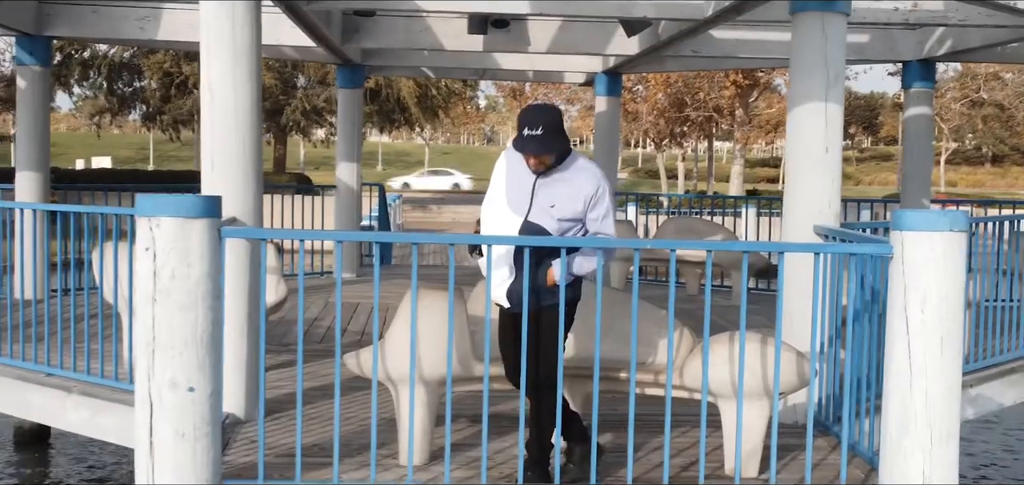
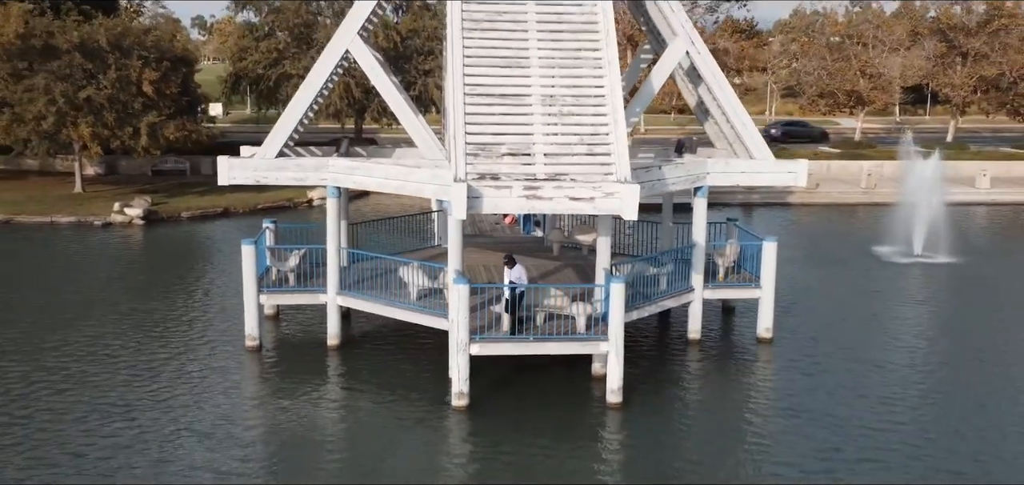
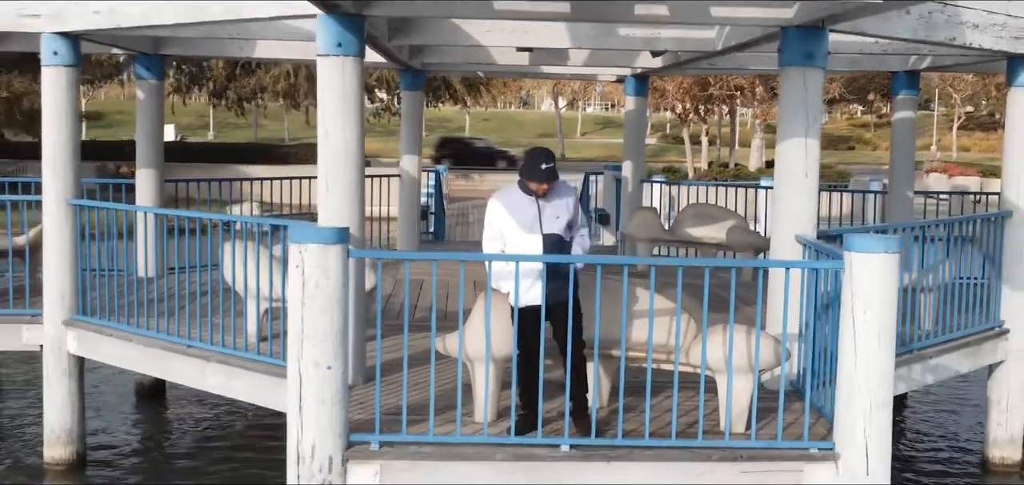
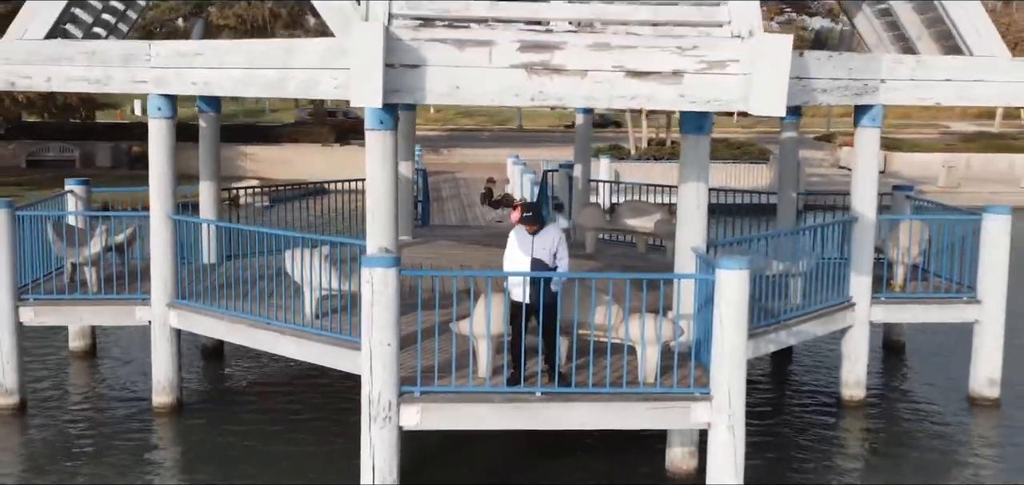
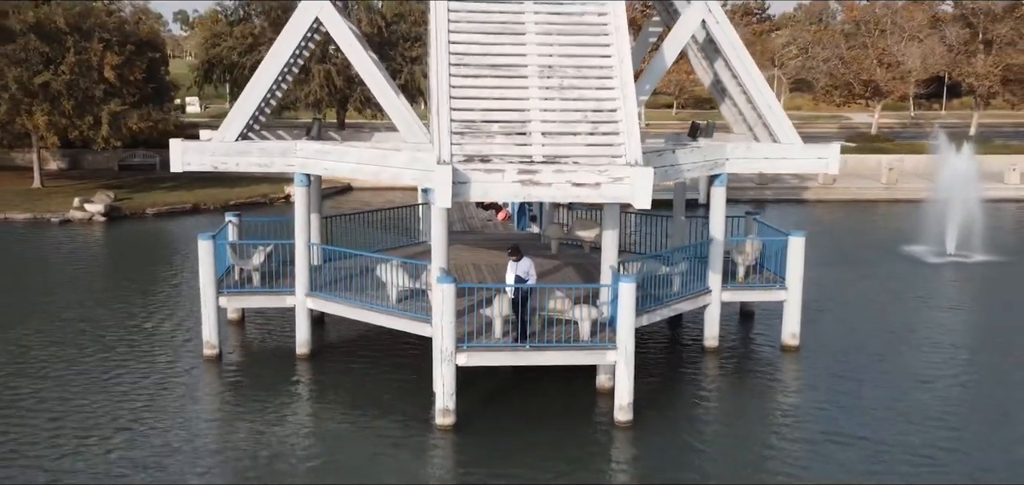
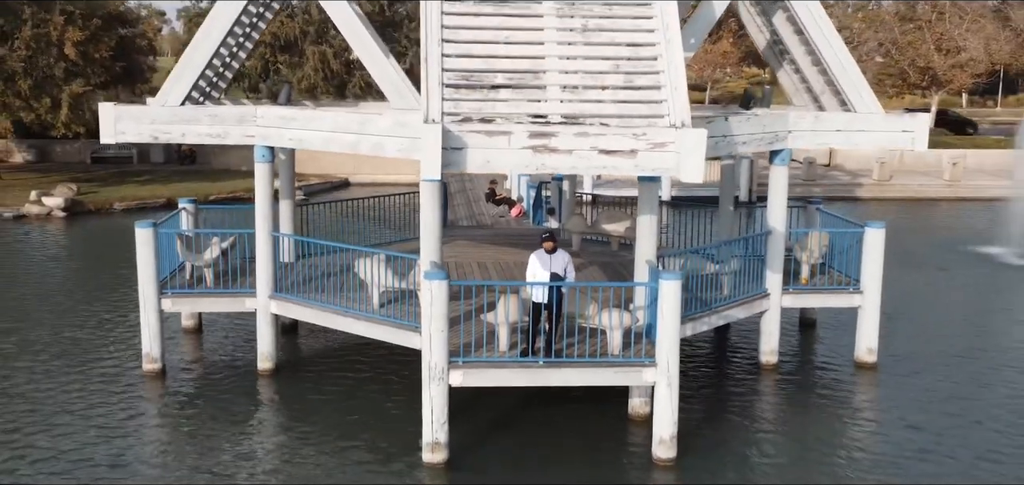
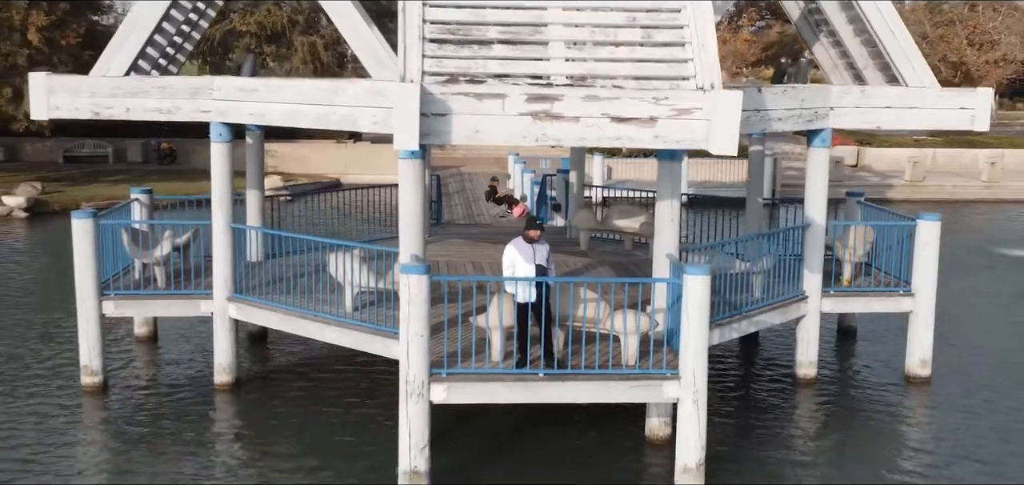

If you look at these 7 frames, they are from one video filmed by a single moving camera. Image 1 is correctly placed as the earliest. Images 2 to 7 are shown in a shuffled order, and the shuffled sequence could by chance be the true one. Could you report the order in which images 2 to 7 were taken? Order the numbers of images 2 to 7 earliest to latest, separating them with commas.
3, 4, 7, 6, 5, 2
